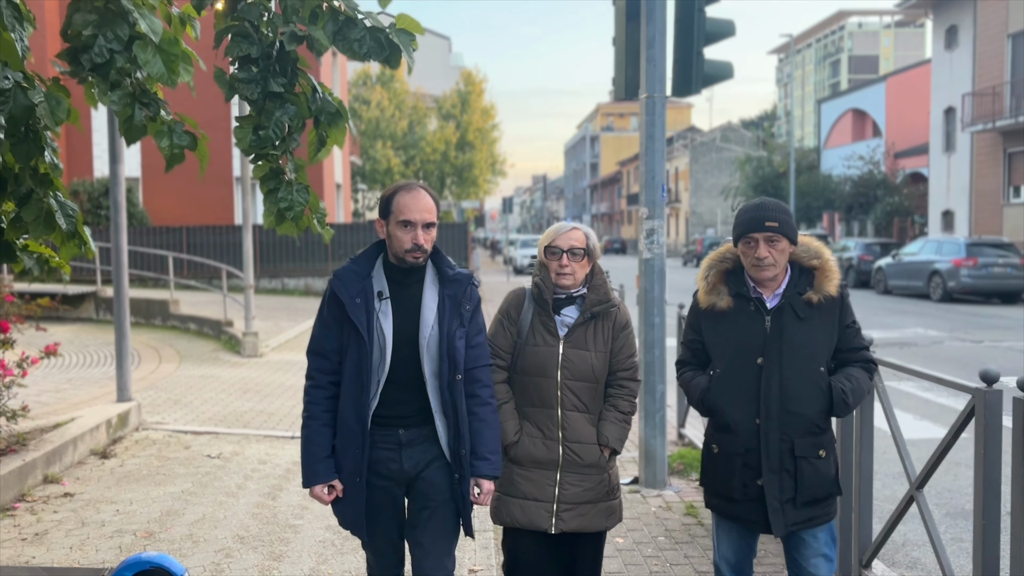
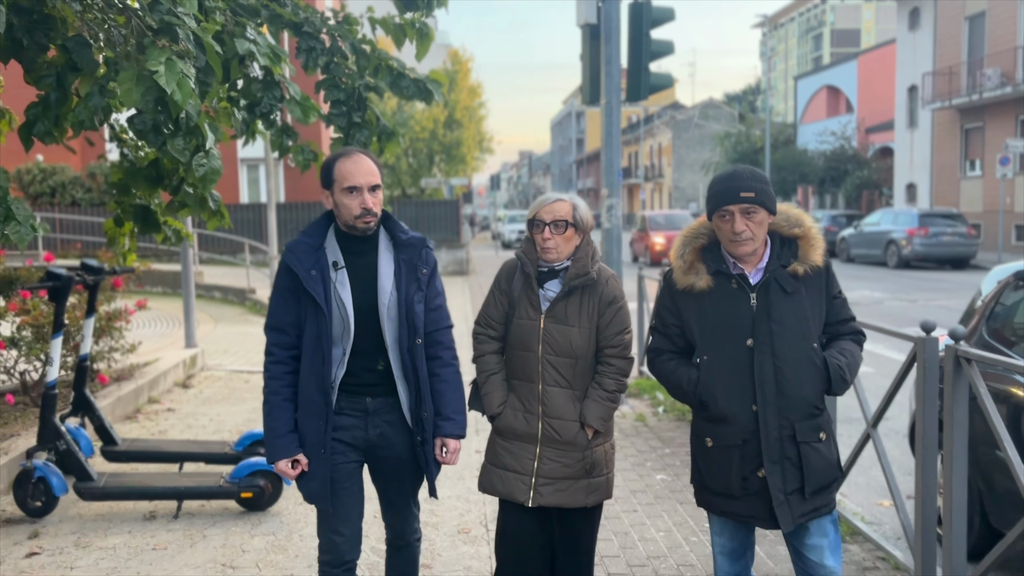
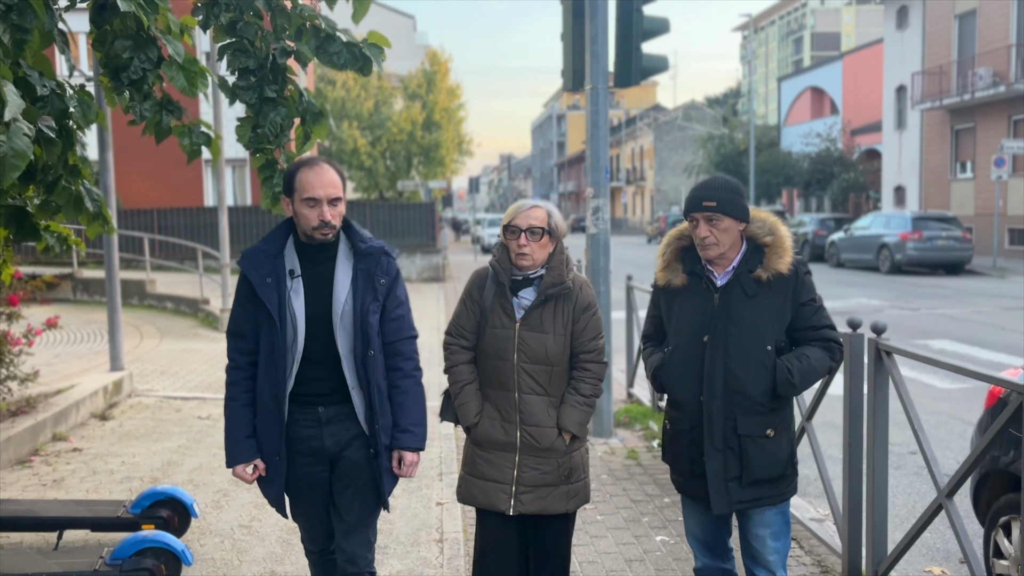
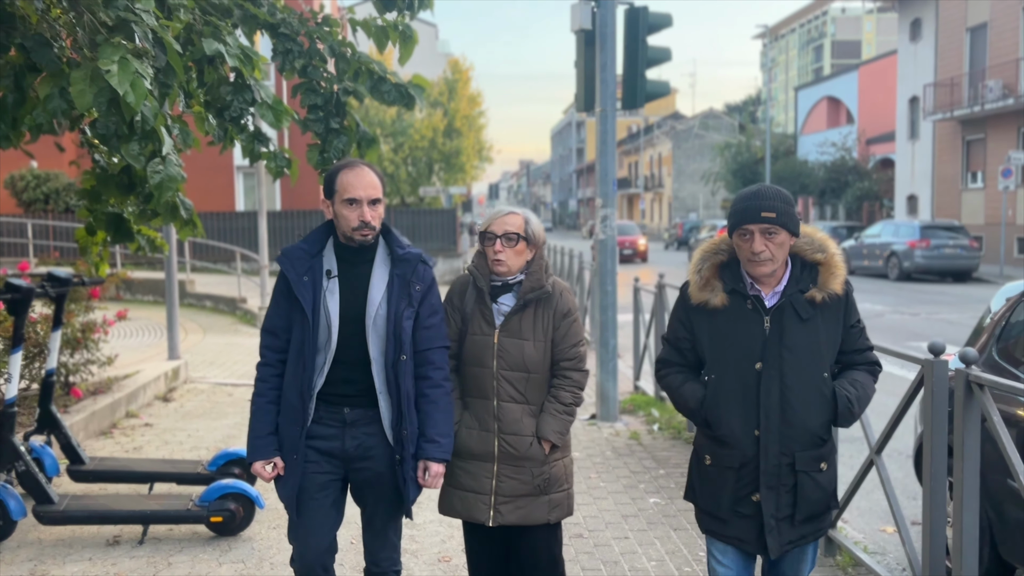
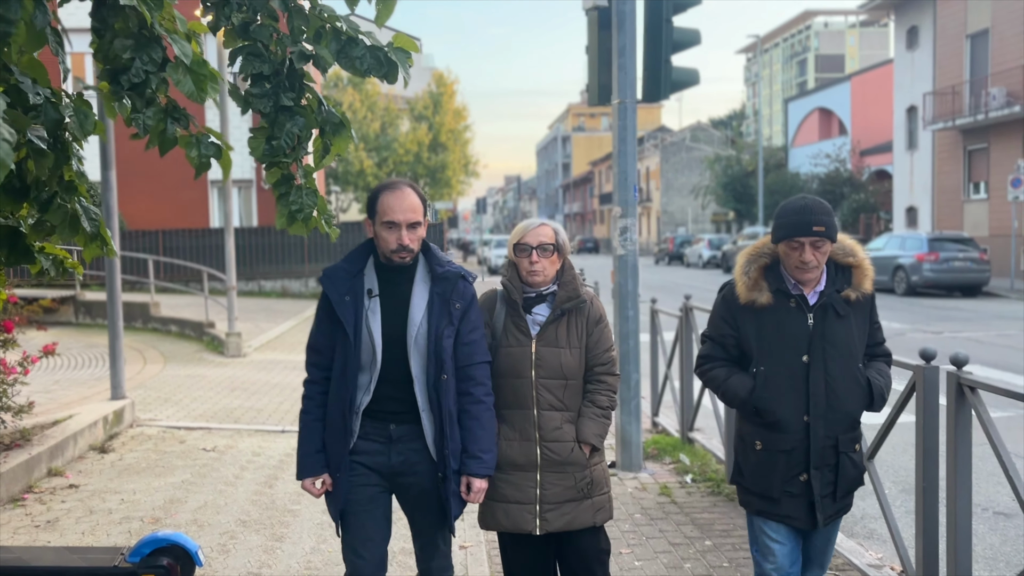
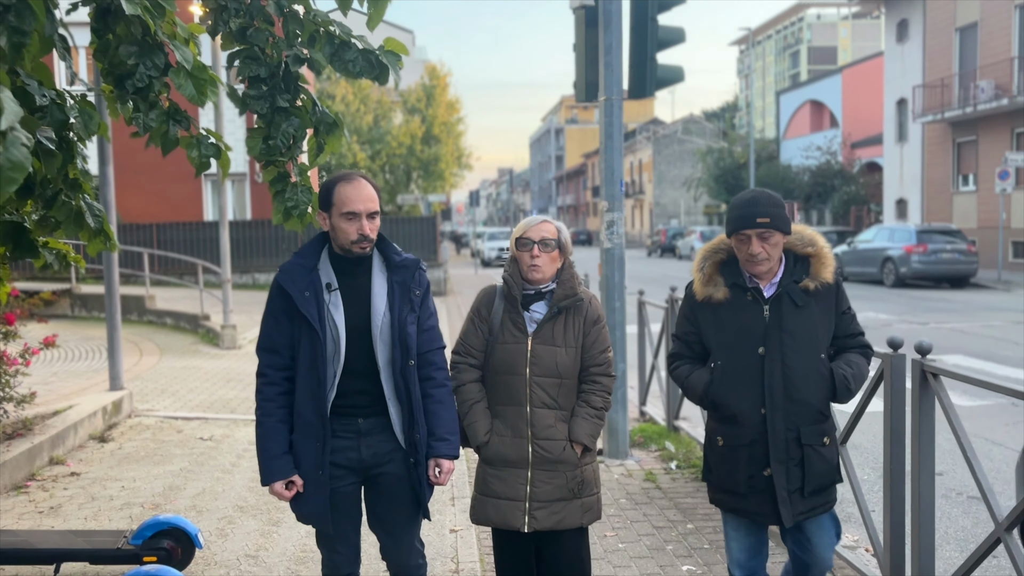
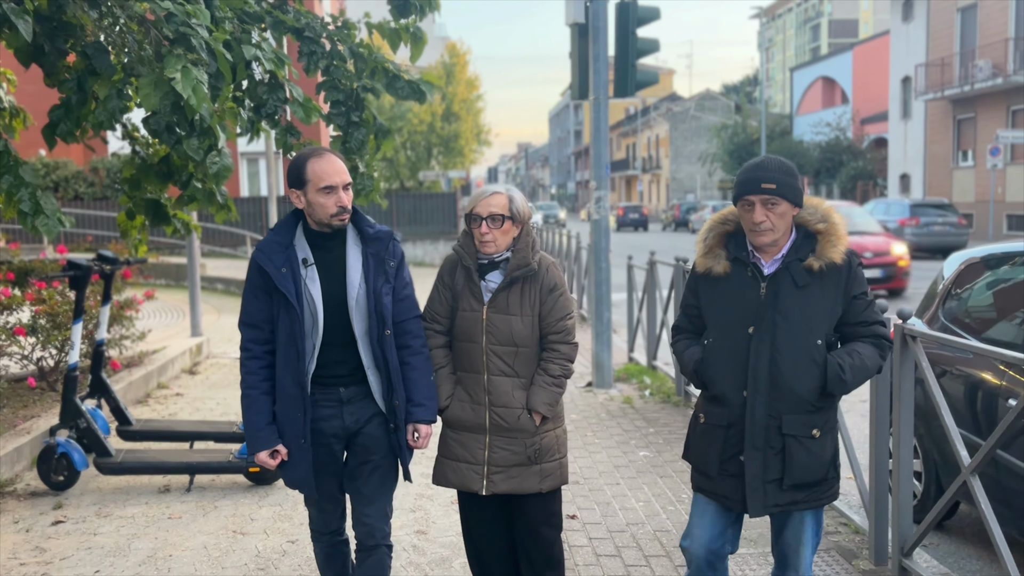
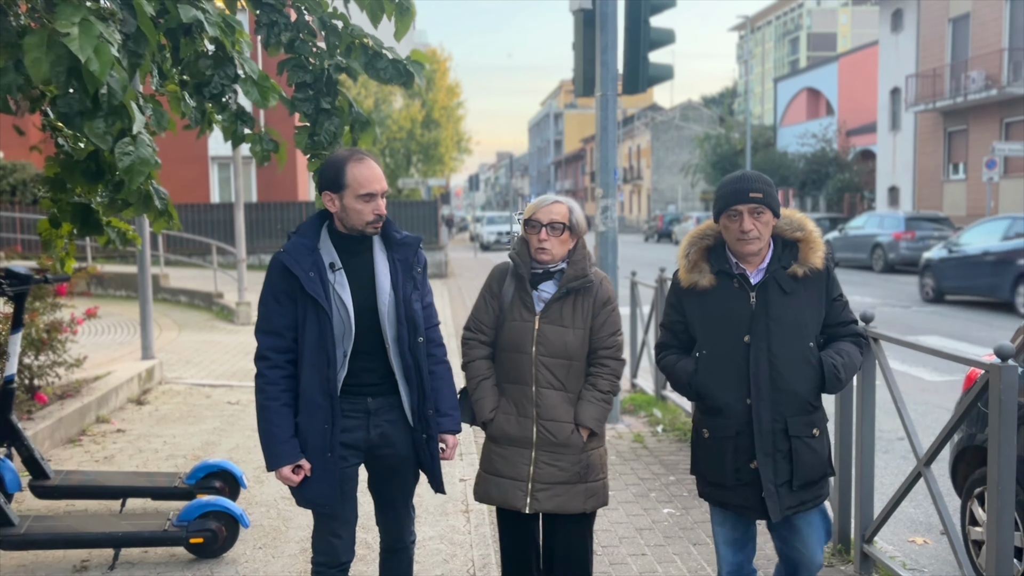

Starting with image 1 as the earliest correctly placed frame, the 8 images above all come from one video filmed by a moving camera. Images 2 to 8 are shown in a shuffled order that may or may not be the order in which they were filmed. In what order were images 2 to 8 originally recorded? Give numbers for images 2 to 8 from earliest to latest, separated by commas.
5, 6, 3, 8, 4, 2, 7
